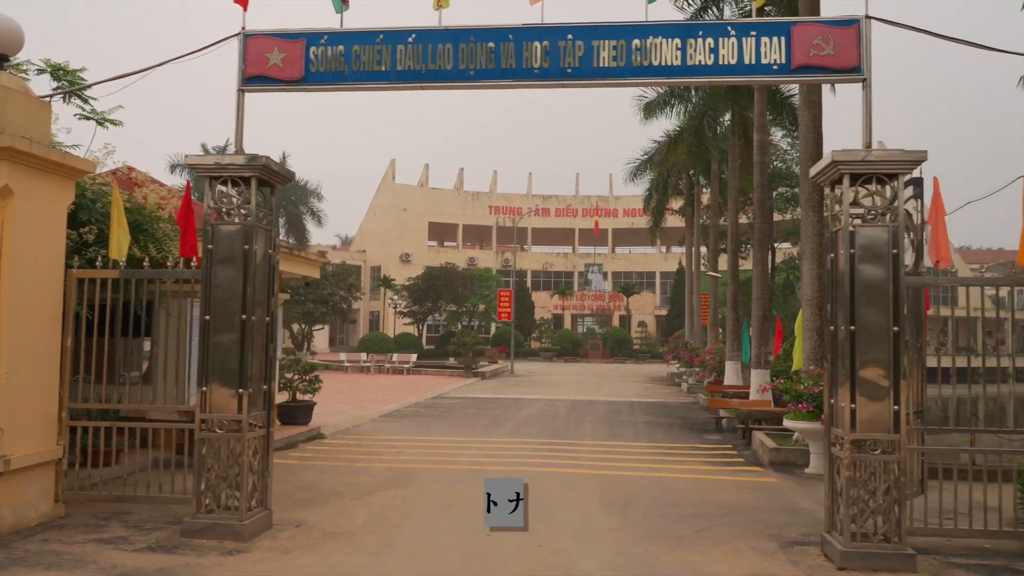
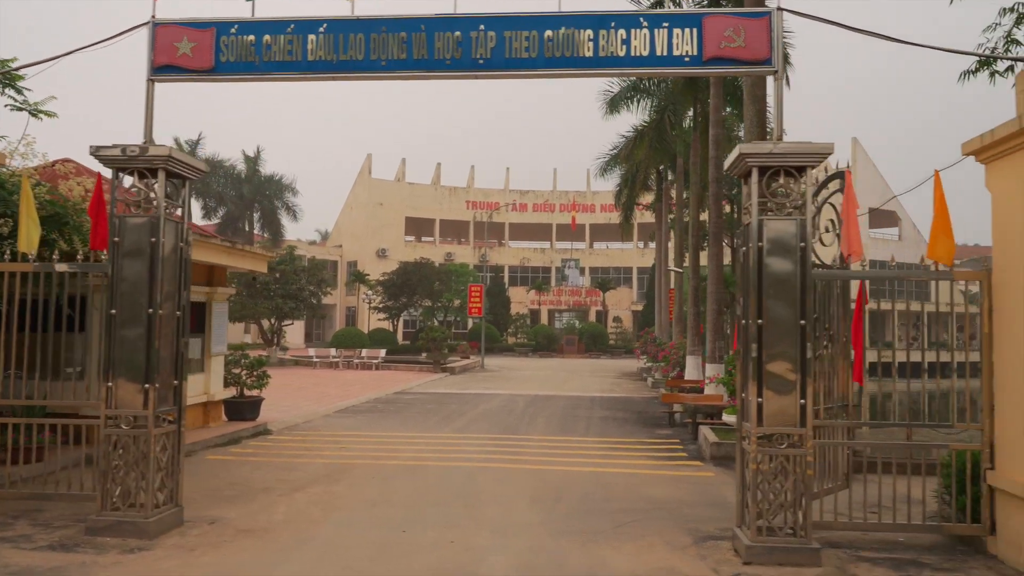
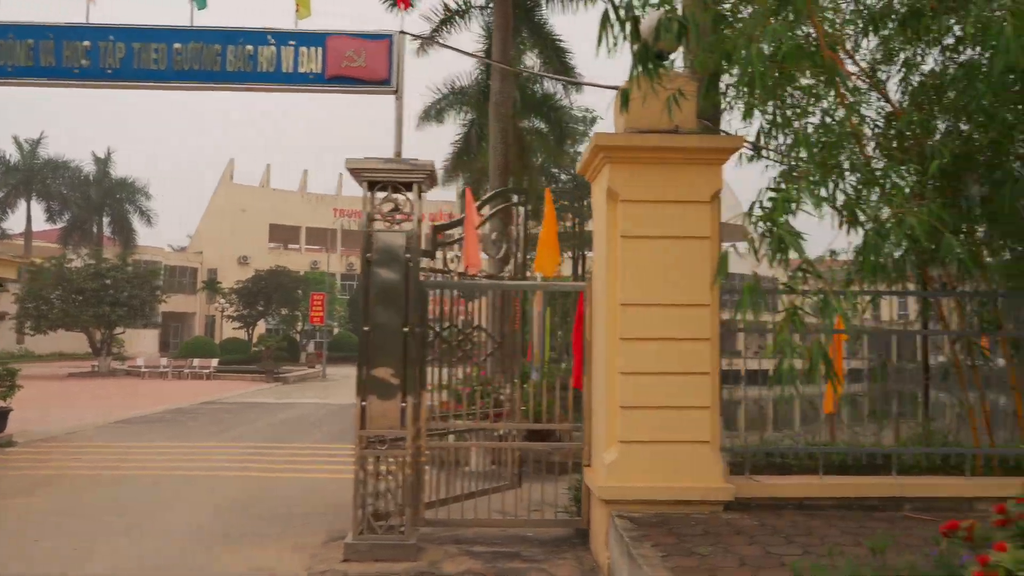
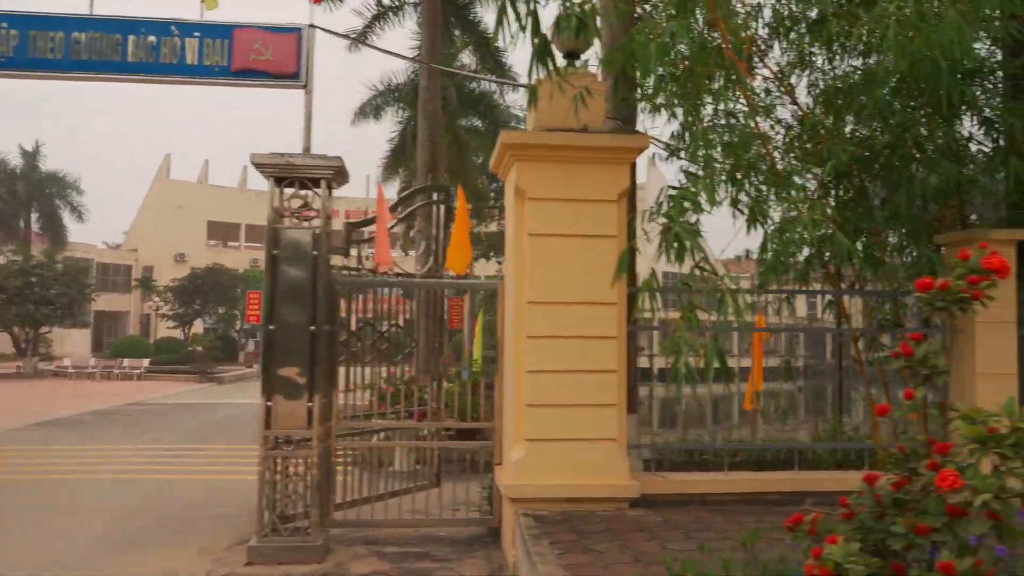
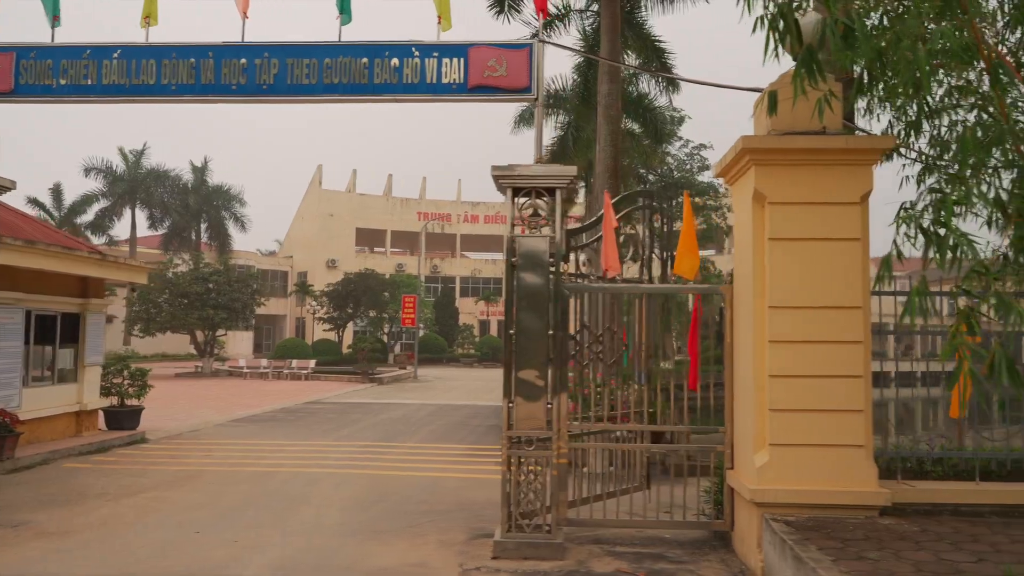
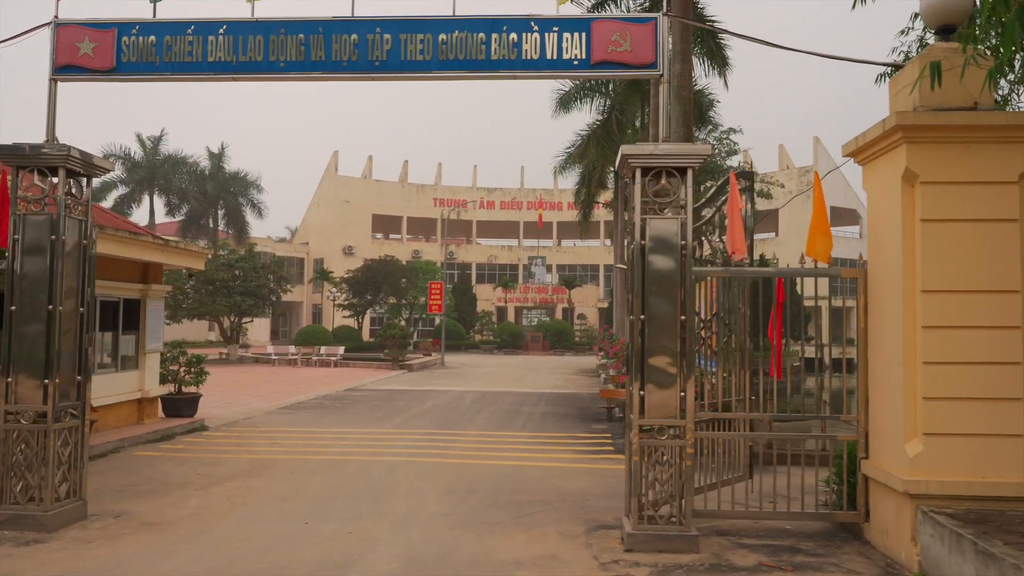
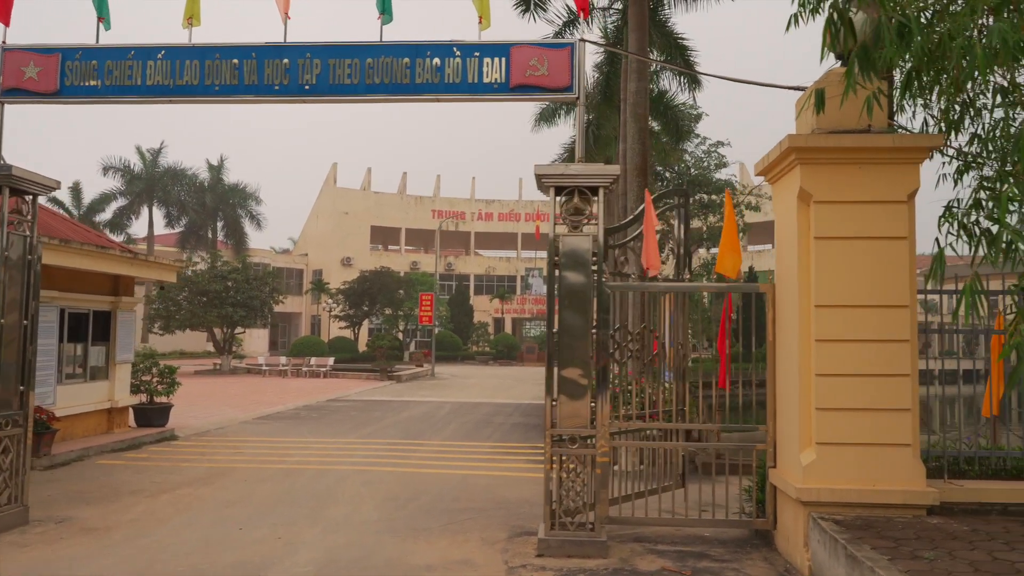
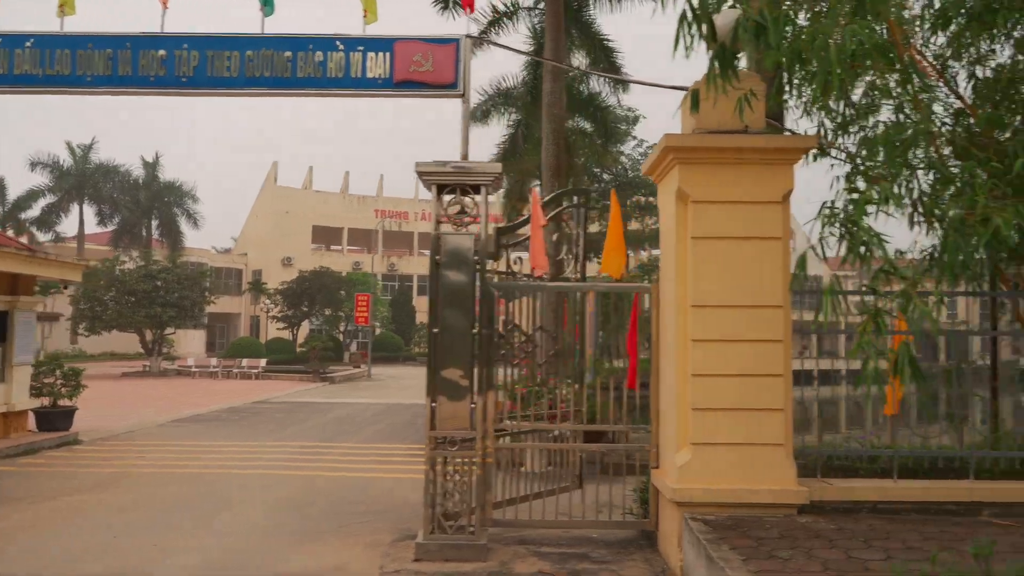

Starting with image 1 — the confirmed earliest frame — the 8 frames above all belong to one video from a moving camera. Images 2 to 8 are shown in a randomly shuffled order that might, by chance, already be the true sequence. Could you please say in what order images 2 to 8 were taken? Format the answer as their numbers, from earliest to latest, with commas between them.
2, 6, 7, 5, 8, 3, 4
